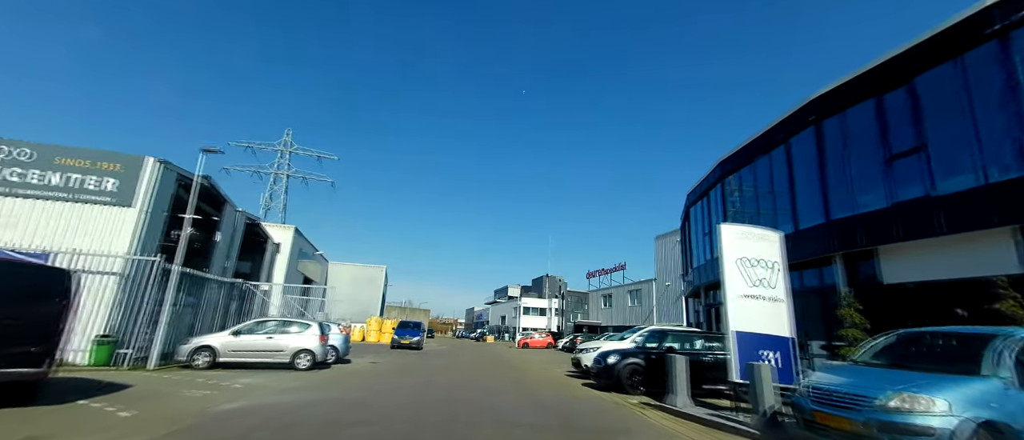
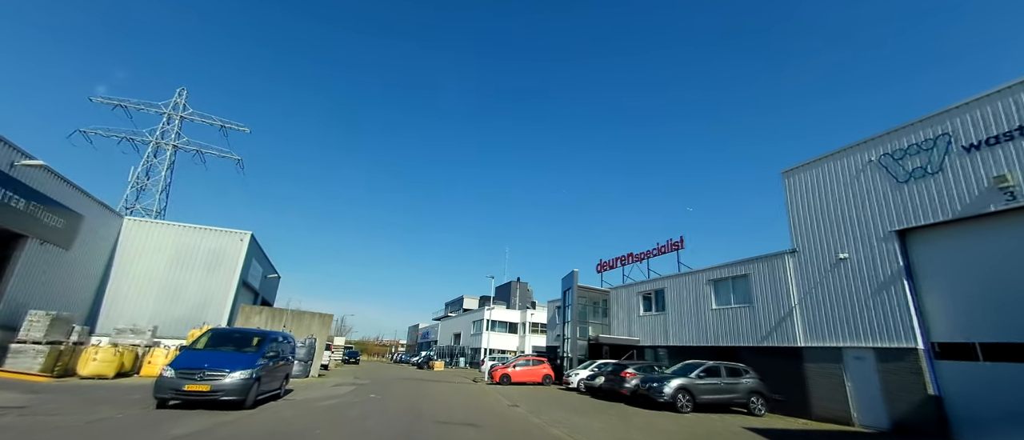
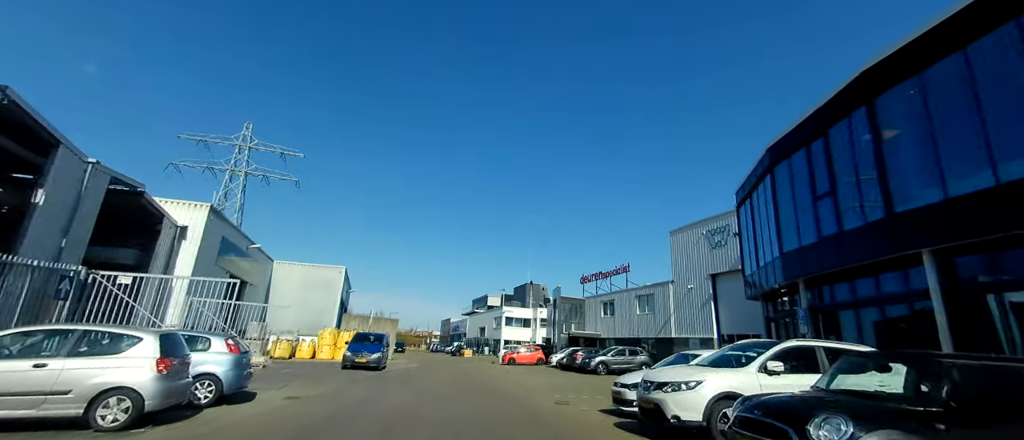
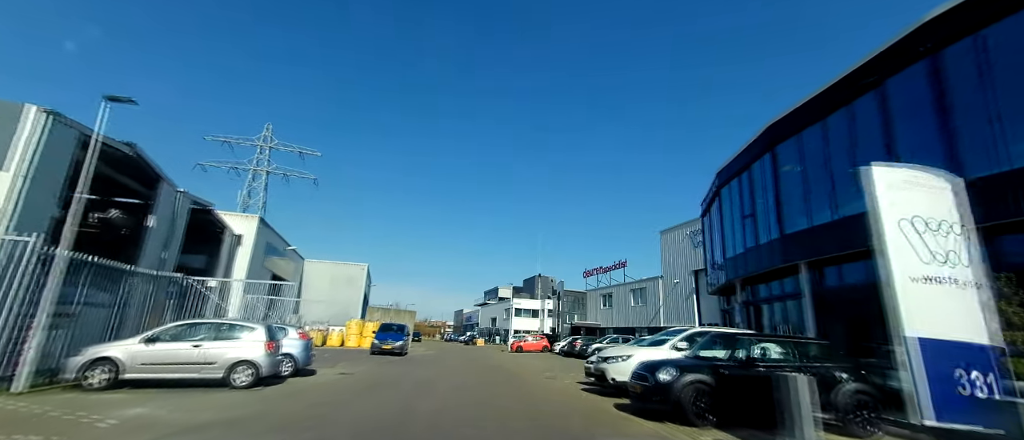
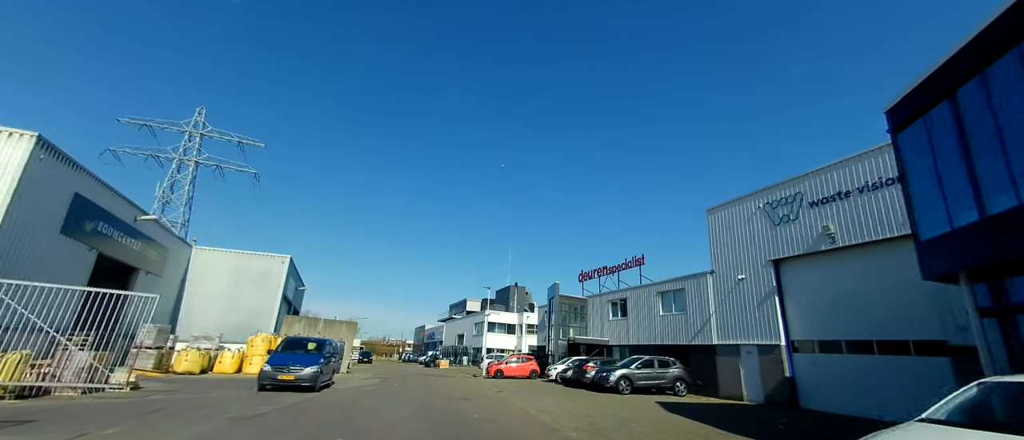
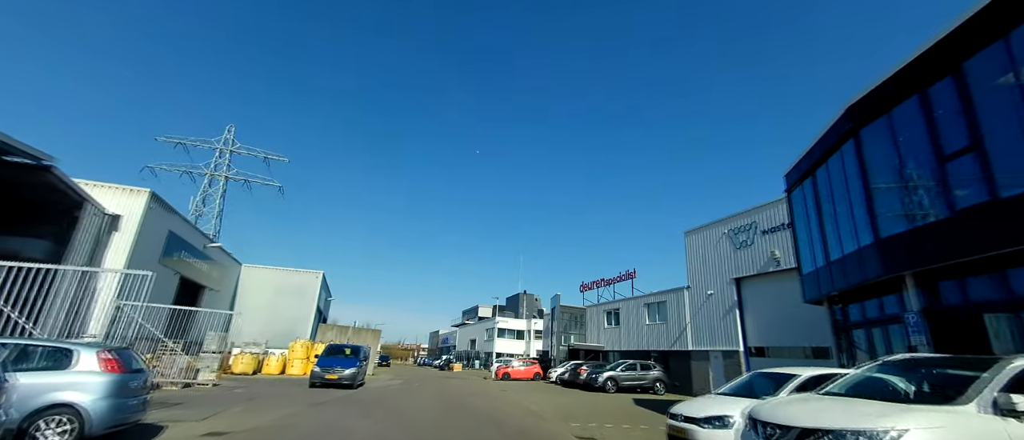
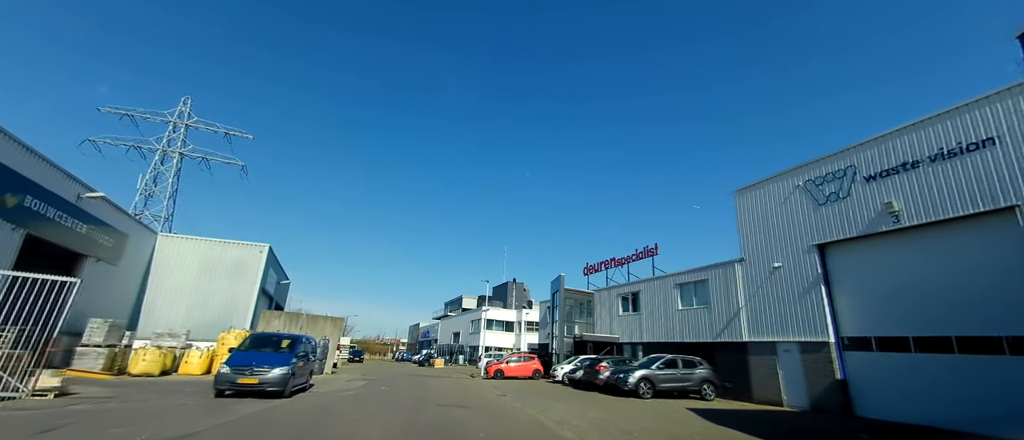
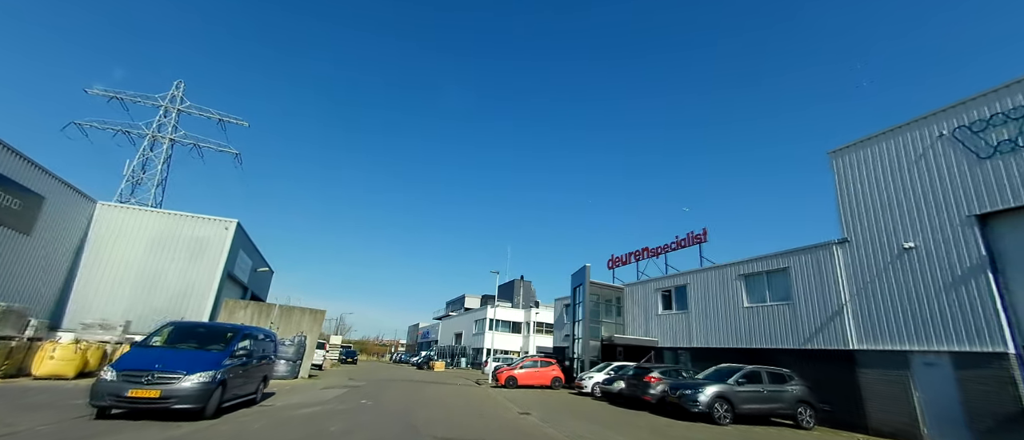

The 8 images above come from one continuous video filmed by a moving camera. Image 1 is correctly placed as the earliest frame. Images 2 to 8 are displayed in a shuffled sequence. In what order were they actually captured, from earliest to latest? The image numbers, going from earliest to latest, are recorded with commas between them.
4, 3, 6, 5, 7, 2, 8
